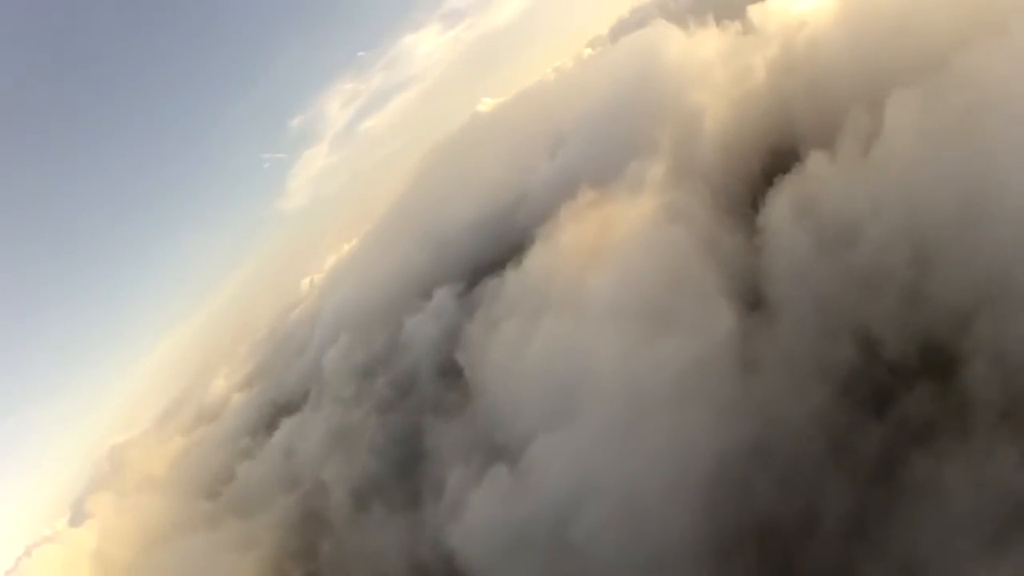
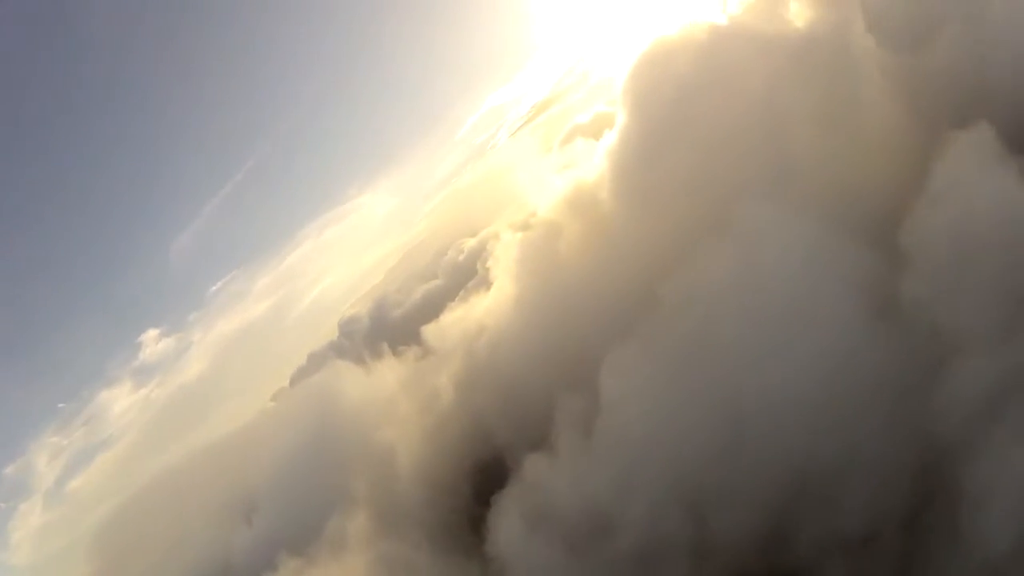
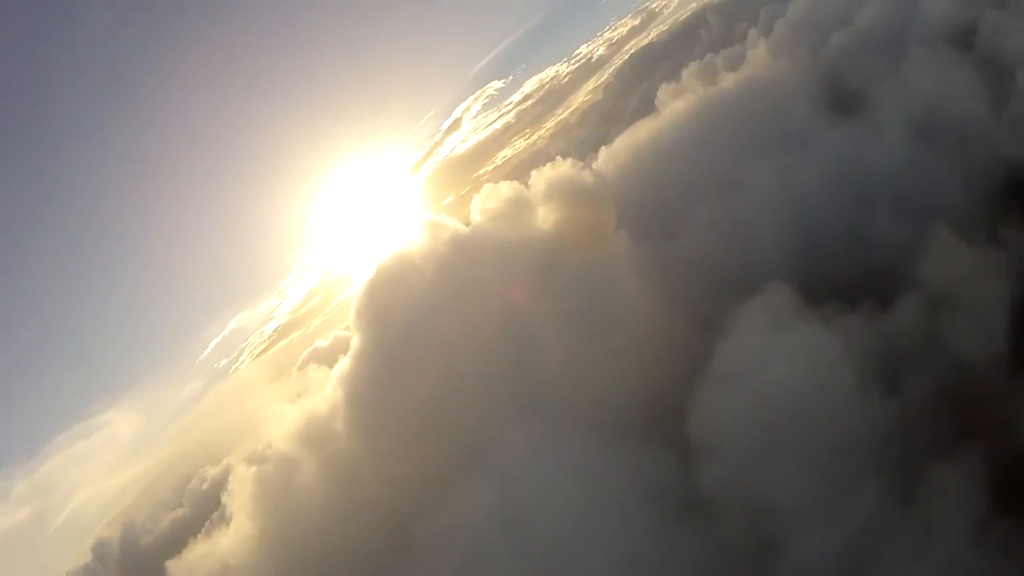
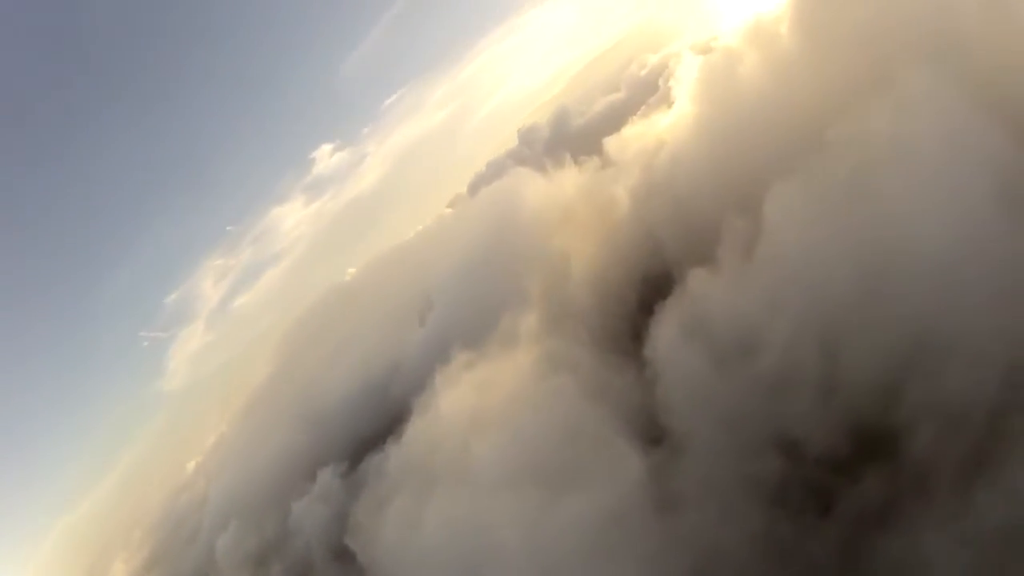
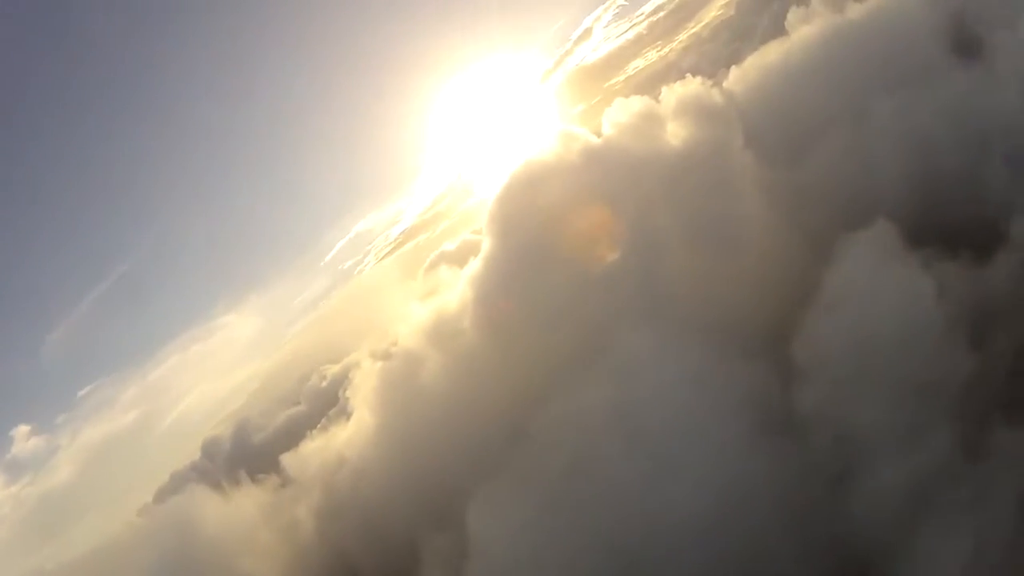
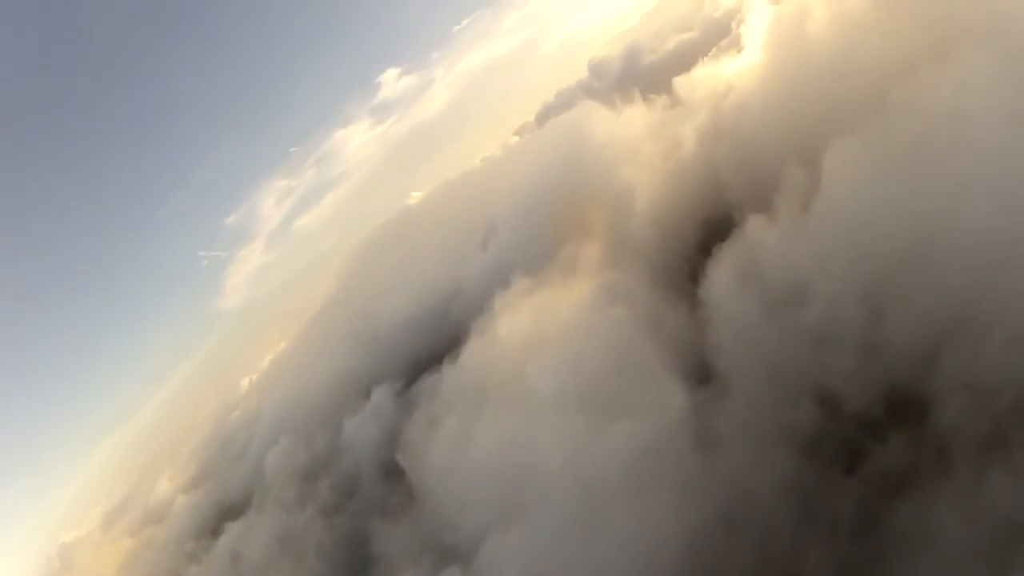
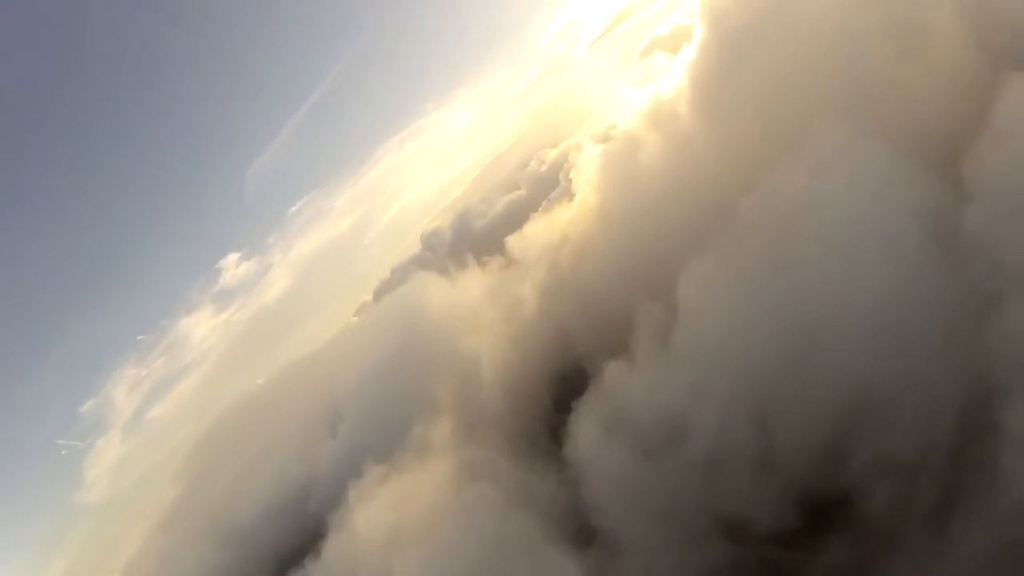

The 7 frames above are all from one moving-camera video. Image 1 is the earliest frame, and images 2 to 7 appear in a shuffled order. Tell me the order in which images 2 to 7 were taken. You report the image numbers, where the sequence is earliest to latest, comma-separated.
6, 4, 7, 2, 5, 3
